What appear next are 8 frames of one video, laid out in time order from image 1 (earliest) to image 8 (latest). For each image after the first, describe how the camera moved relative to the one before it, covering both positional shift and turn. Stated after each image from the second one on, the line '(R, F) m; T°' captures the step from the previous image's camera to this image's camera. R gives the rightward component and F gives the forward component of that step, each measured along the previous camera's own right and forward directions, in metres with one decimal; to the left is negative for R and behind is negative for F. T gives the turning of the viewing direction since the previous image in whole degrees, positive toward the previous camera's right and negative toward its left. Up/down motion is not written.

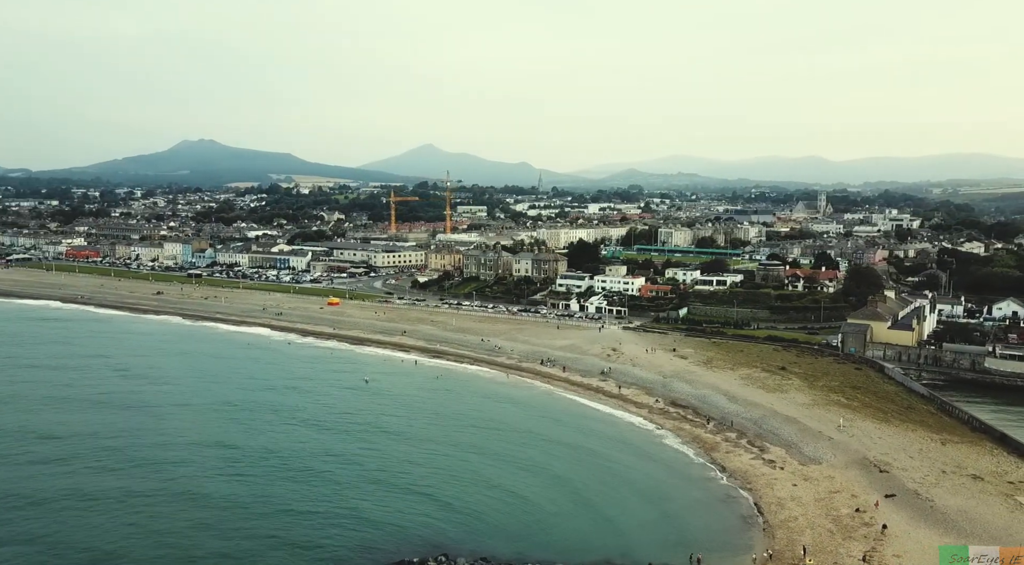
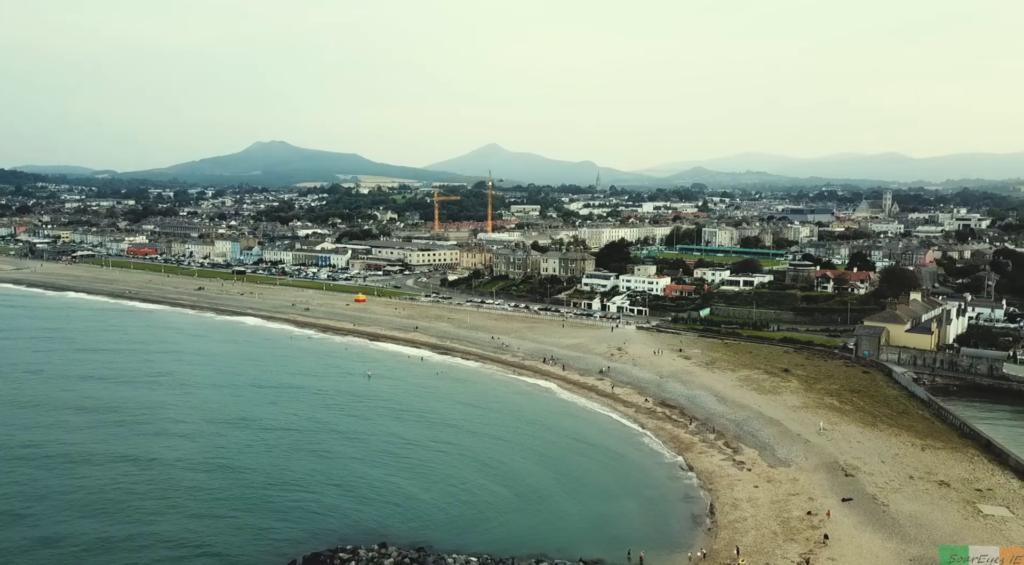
(+1.7, -0.1) m; -4°
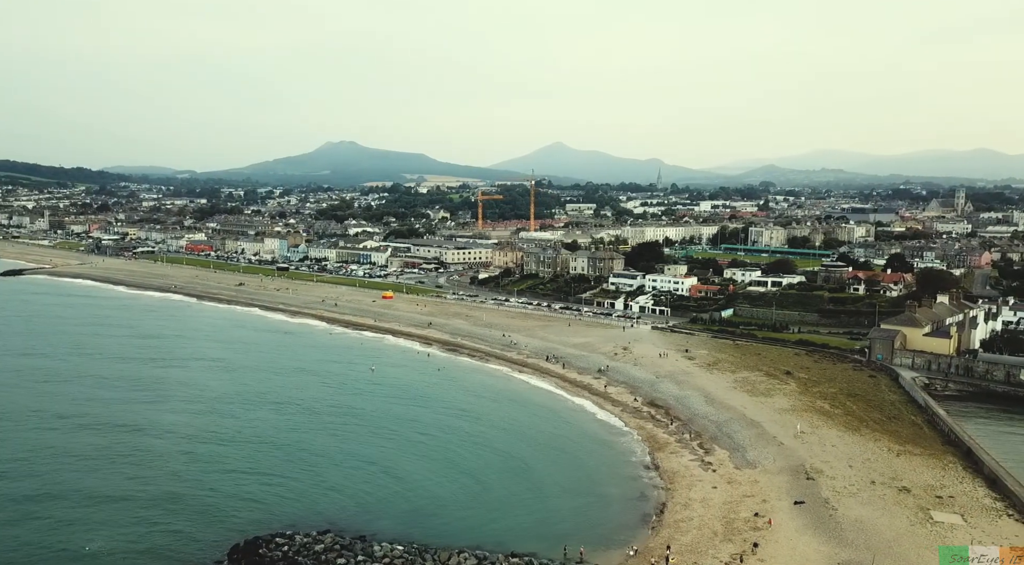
(+1.7, -0.1) m; -4°
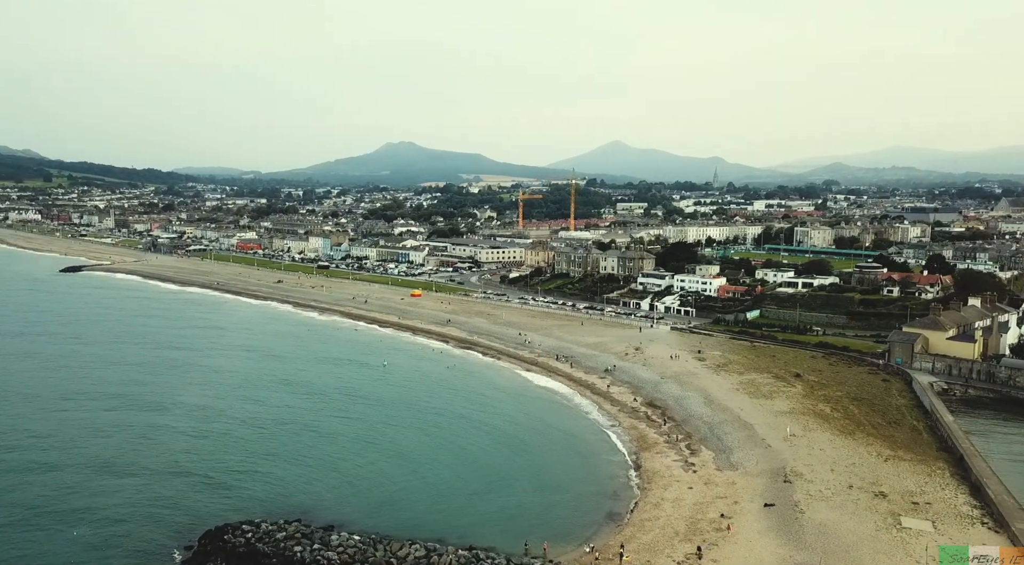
(+1.3, -0.1) m; -4°
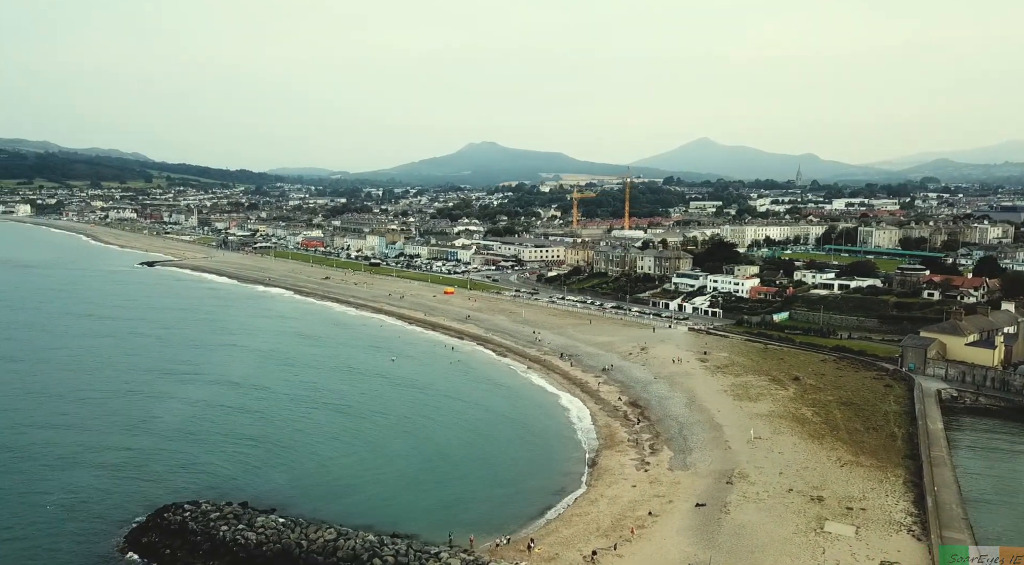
(+2.2, -0.2) m; -5°
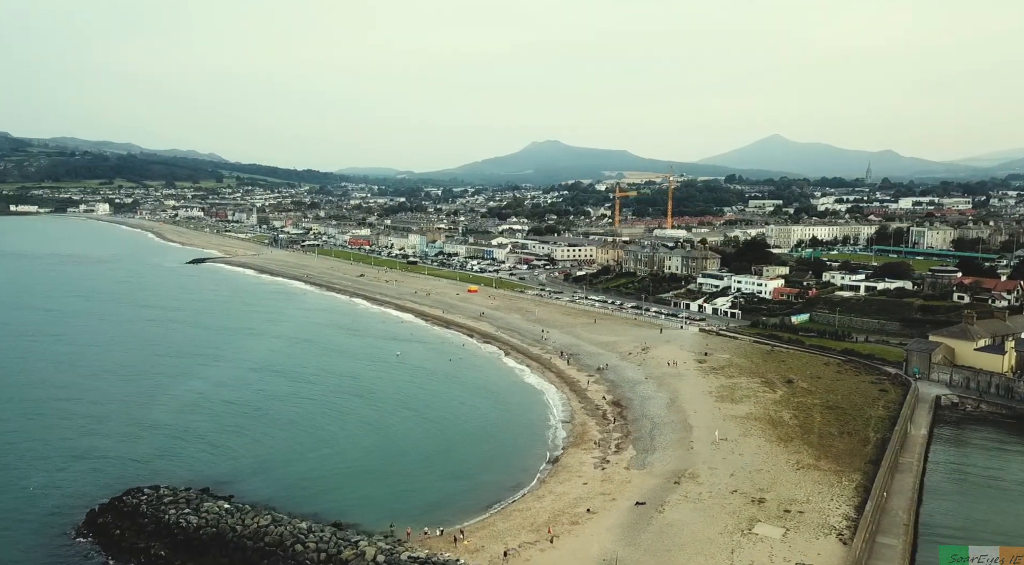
(+1.8, -0.2) m; -4°
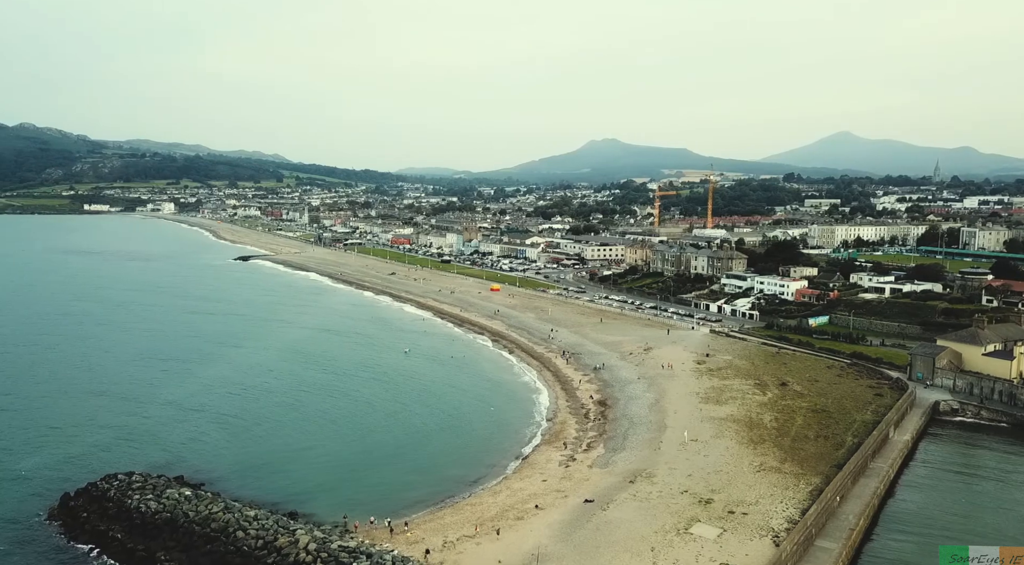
(+1.6, -0.2) m; -3°
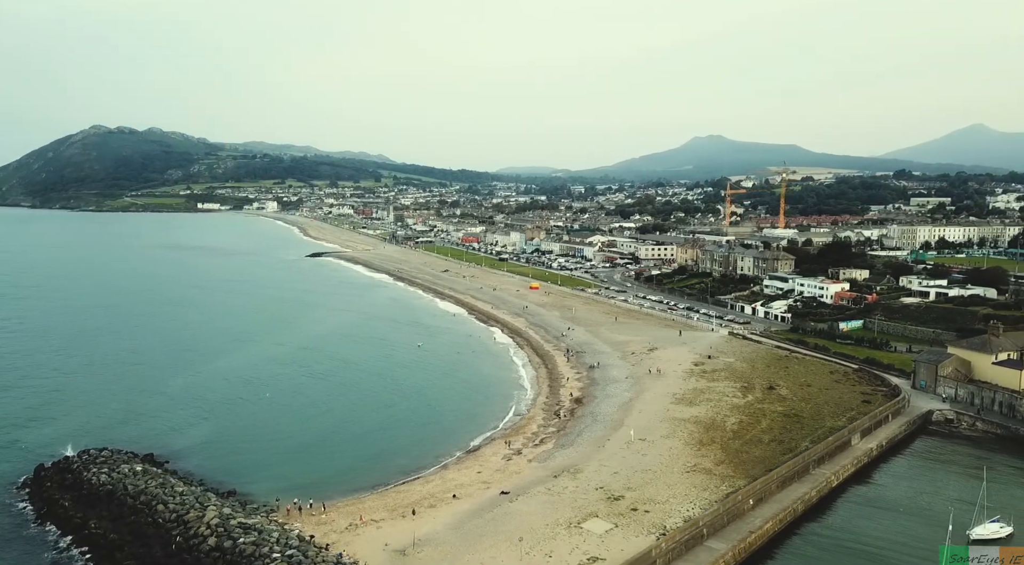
(+2.8, -0.4) m; -6°
